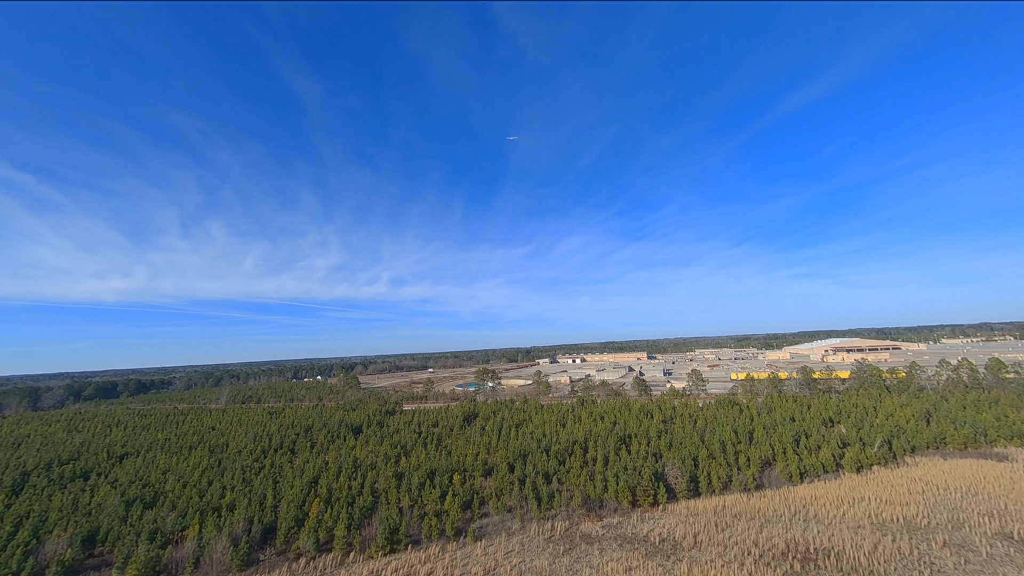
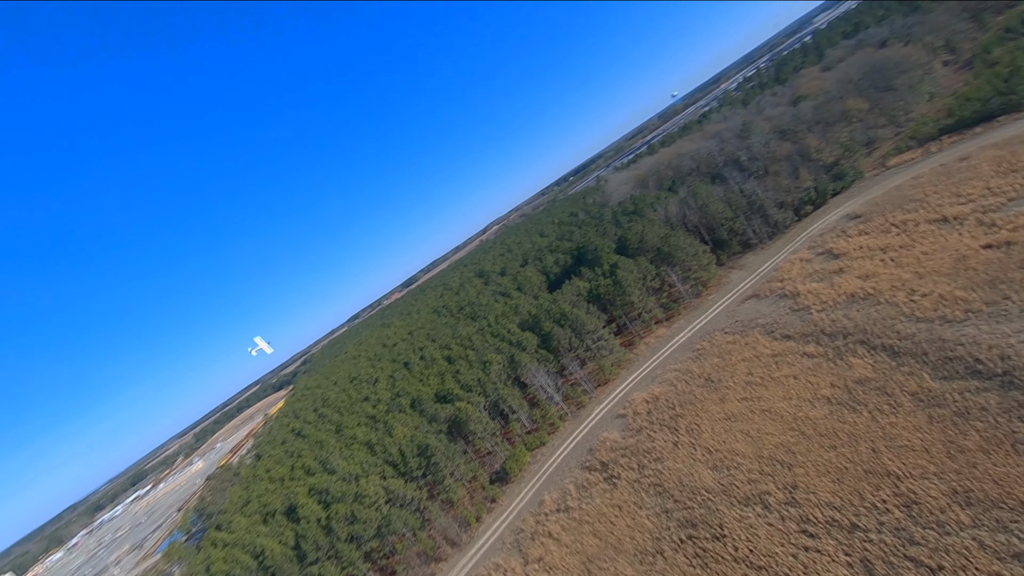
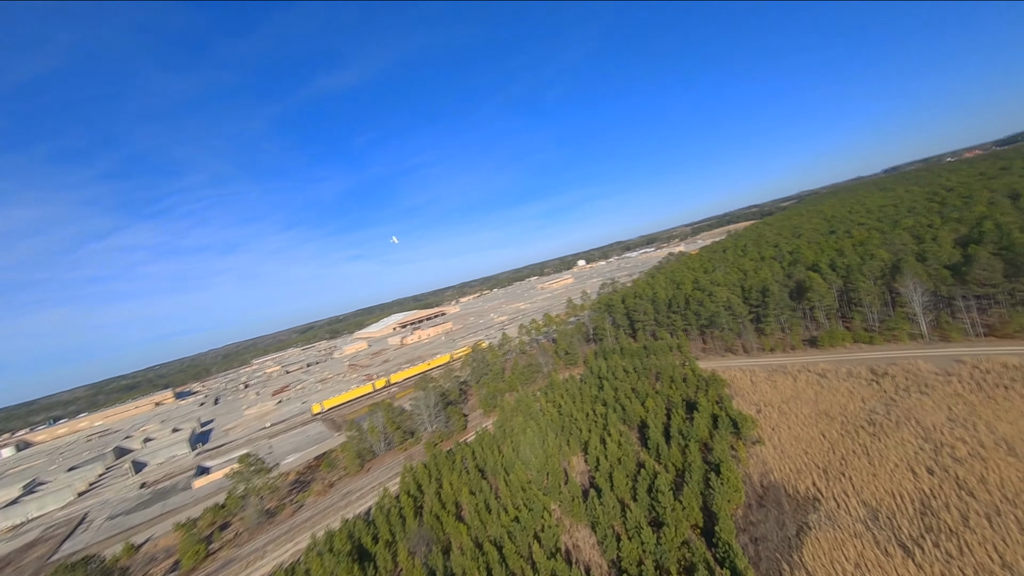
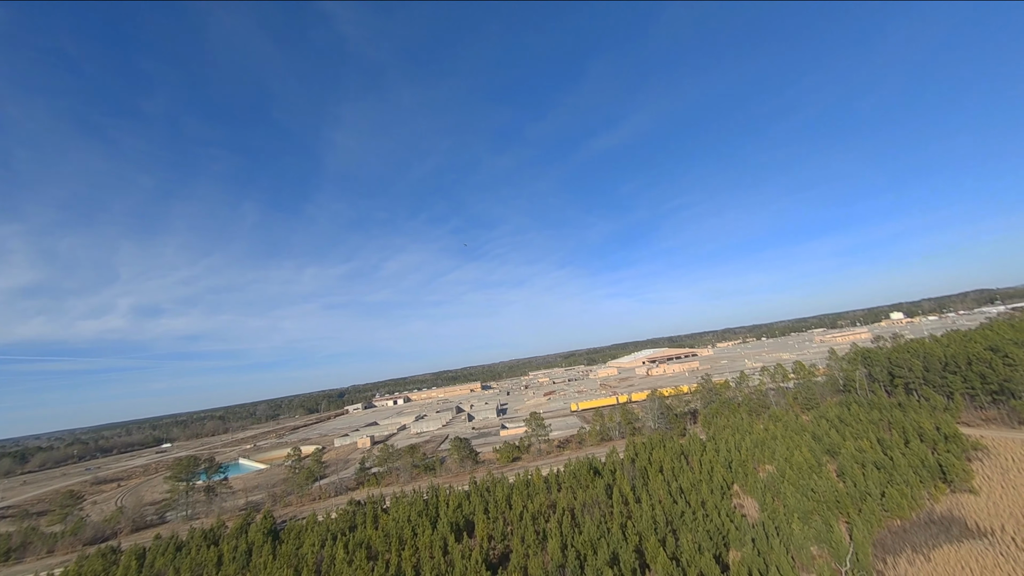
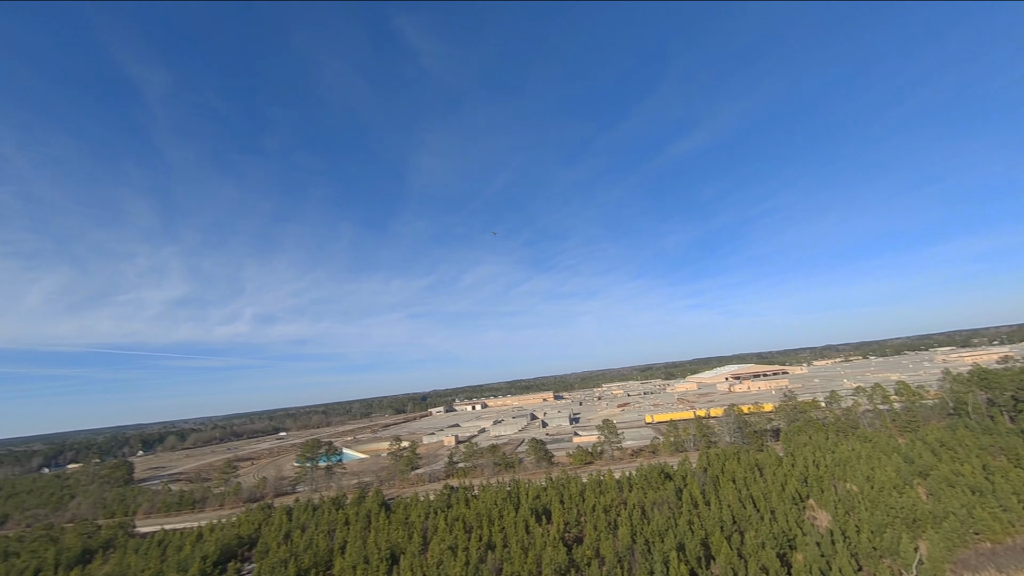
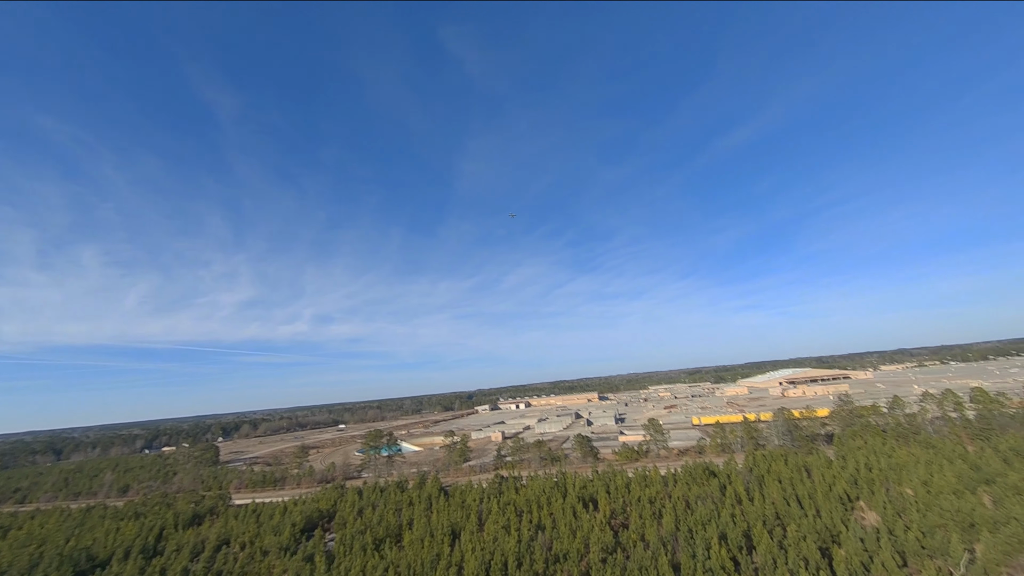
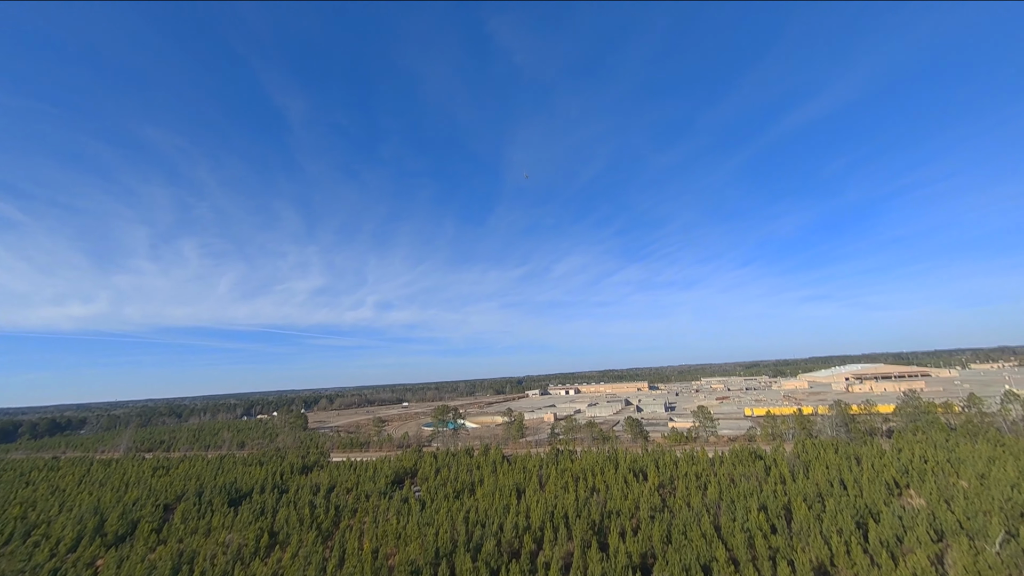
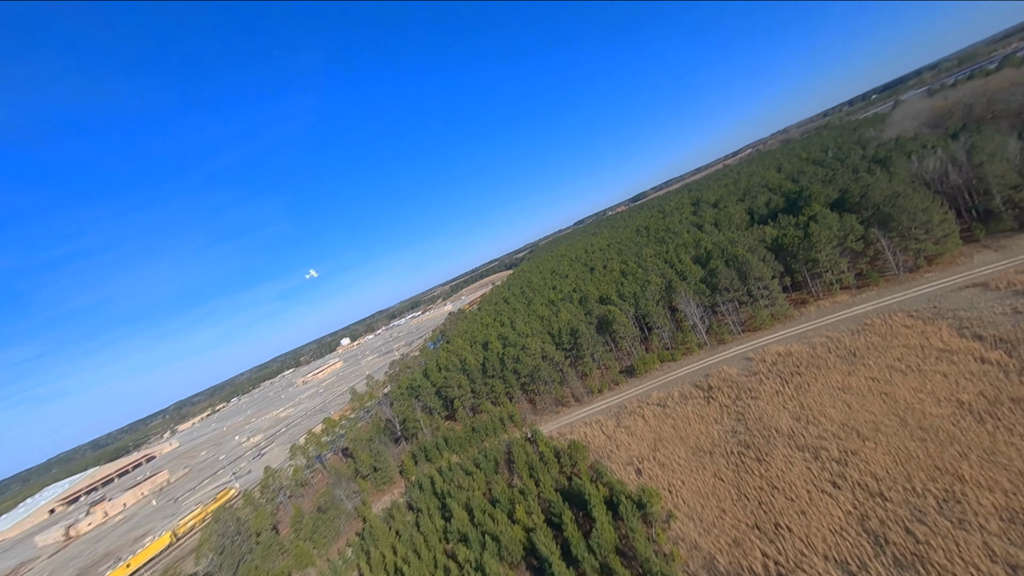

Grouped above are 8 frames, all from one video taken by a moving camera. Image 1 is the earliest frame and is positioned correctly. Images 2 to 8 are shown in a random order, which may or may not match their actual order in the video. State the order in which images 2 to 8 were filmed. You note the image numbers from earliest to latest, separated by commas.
7, 6, 5, 4, 3, 8, 2
